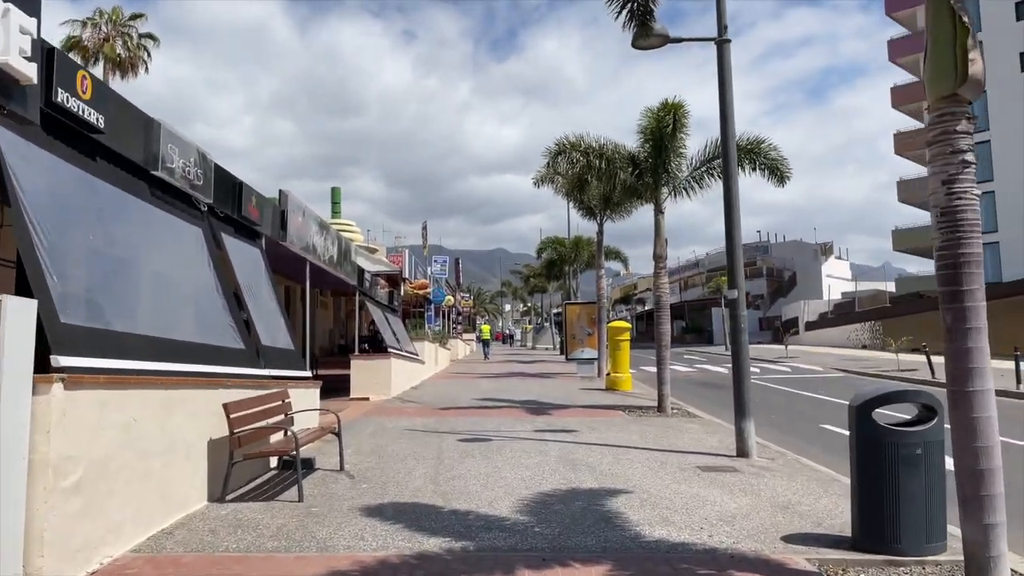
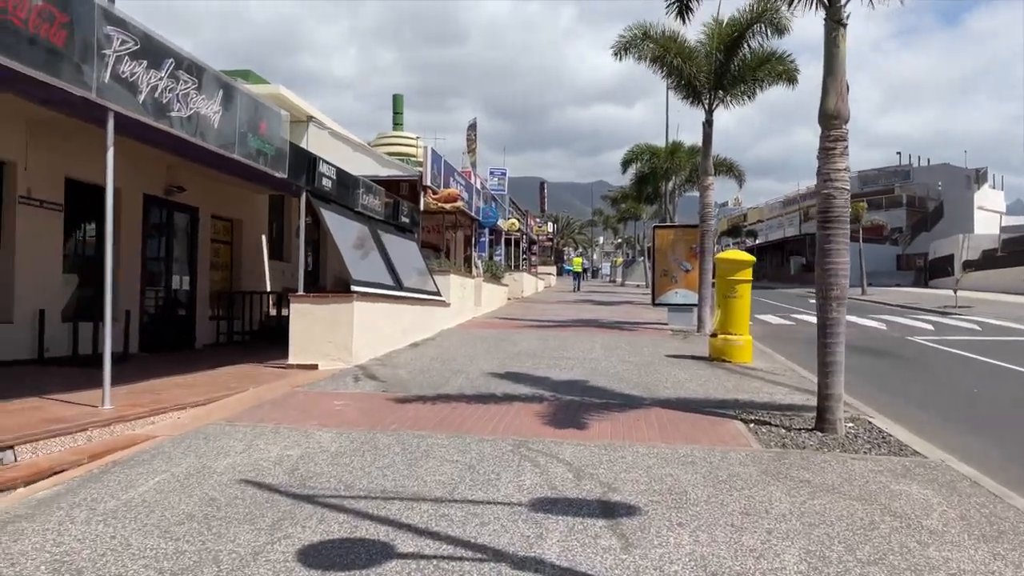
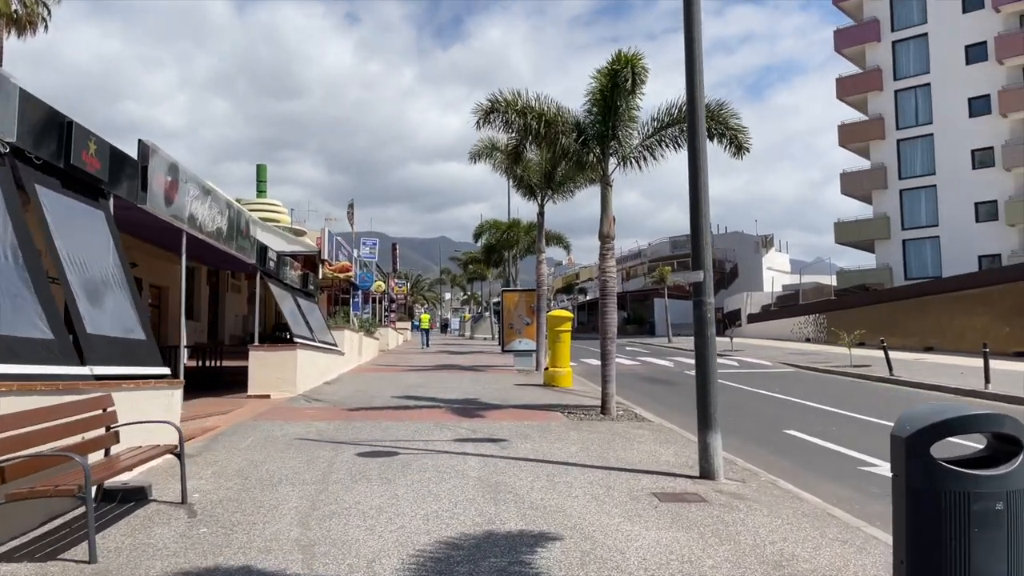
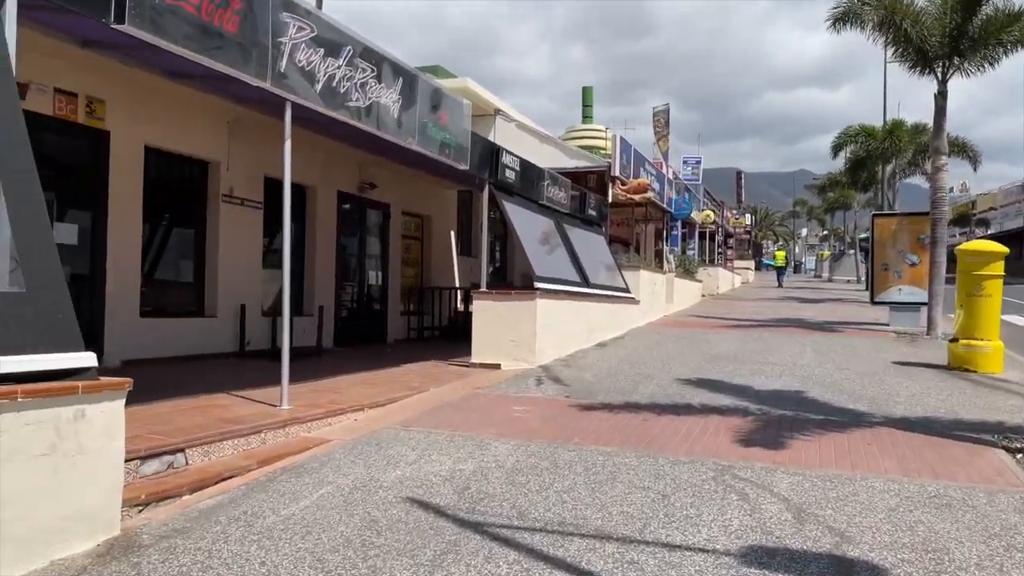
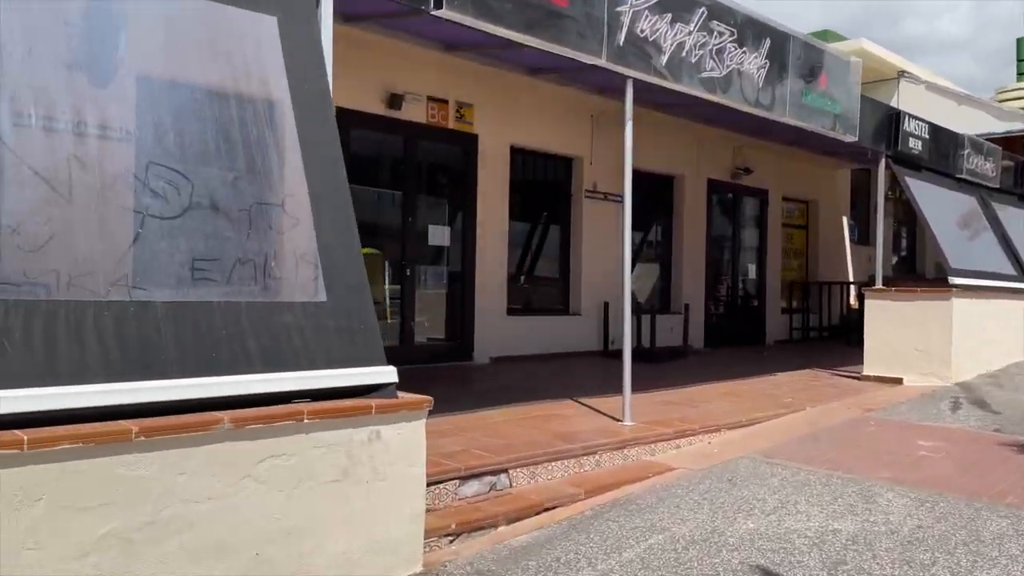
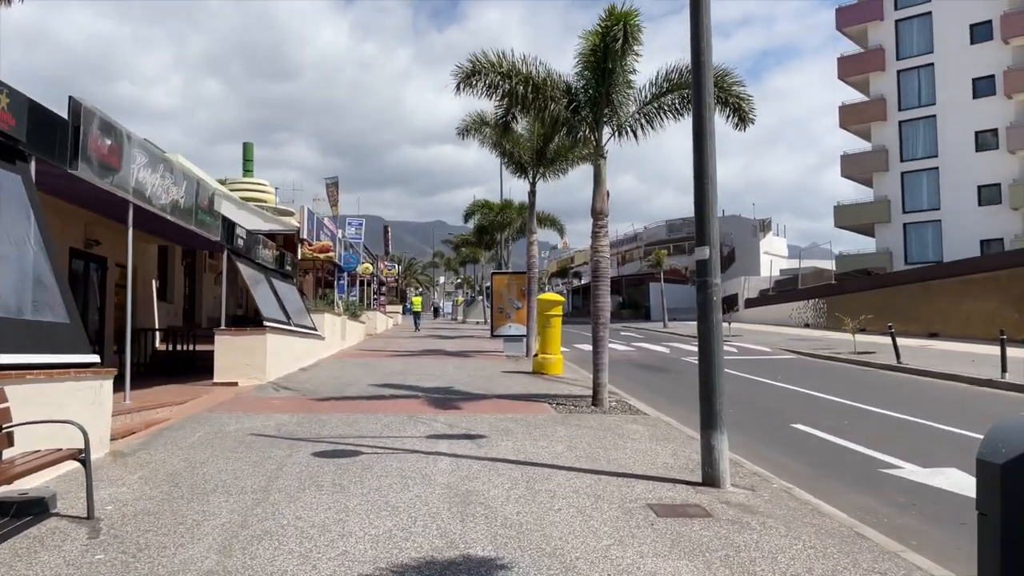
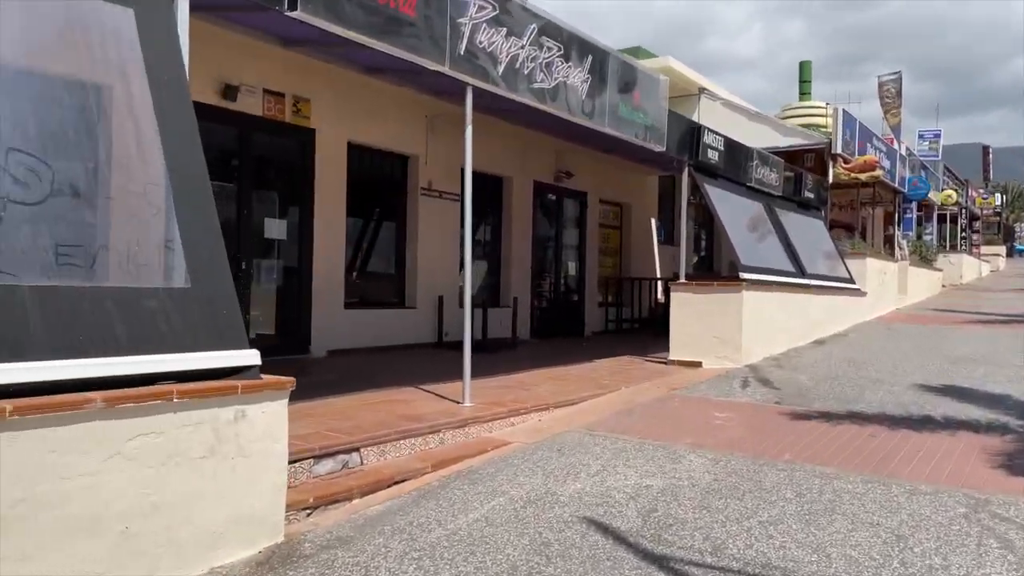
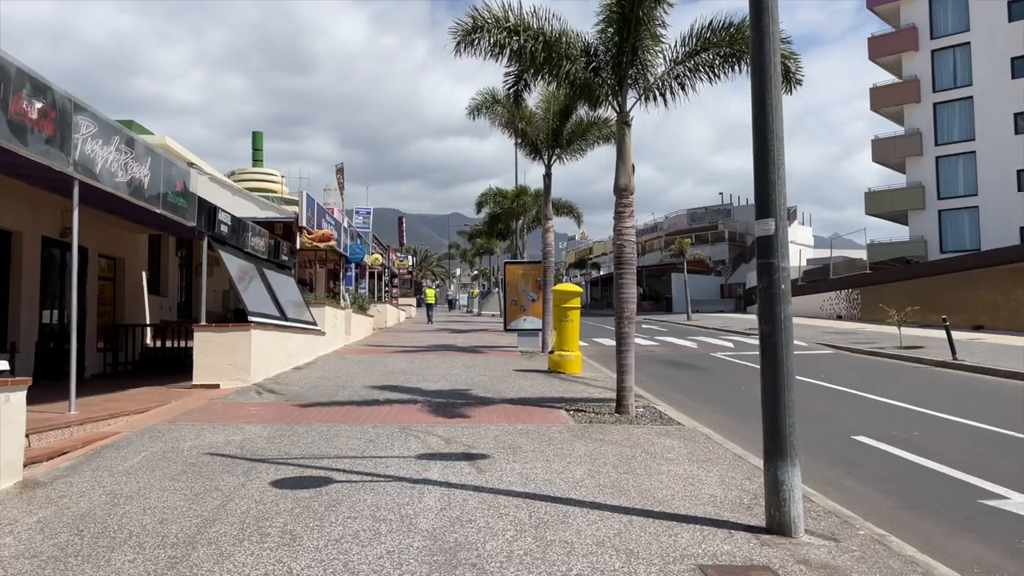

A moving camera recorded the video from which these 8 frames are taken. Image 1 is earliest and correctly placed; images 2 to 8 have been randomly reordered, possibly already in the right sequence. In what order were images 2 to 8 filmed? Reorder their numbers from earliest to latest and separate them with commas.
3, 6, 8, 2, 4, 7, 5
